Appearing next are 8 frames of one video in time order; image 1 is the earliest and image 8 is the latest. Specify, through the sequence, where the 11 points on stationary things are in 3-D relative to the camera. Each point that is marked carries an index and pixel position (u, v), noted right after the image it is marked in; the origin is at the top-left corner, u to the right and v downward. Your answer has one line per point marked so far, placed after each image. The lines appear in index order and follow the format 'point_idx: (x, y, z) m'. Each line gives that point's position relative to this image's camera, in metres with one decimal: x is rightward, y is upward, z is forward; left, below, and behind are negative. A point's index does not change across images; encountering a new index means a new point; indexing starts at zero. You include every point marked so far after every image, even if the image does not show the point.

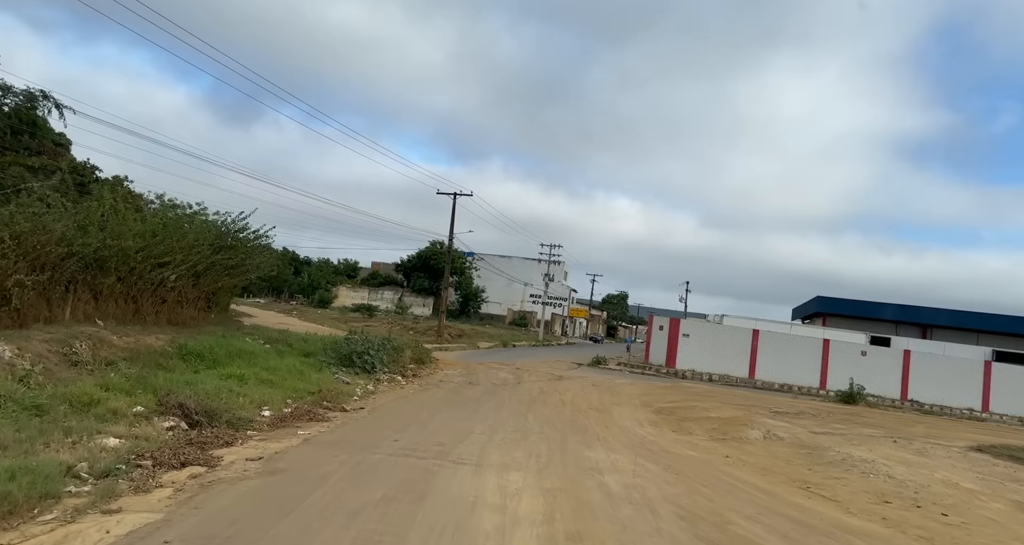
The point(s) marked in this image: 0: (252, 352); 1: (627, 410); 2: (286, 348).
0: (-6.8, -2.1, +16.4) m
1: (+3.1, -3.7, +16.9) m
2: (-6.8, -2.3, +18.8) m
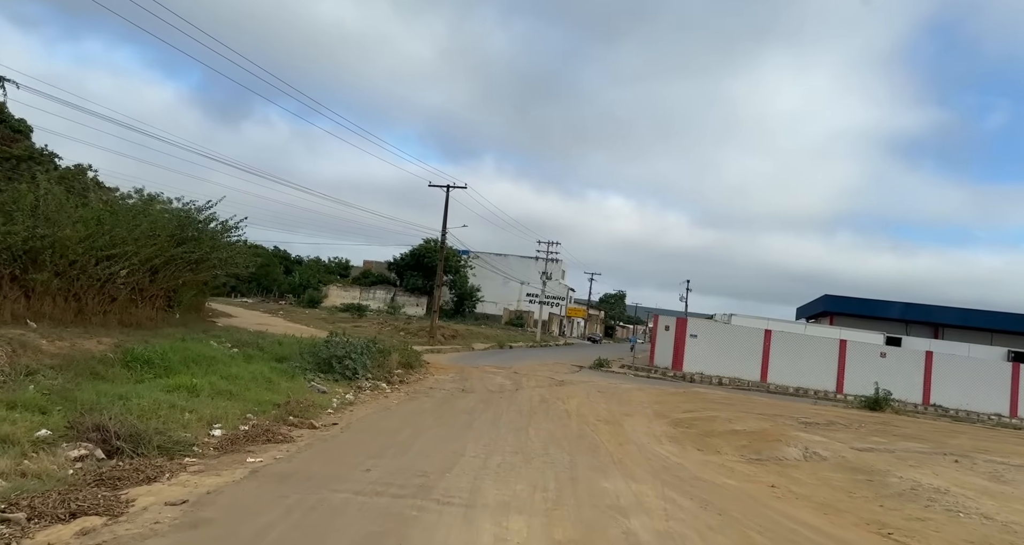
0: (-6.8, -1.9, +14.4) m
1: (+3.0, -3.5, +15.0) m
2: (-6.9, -2.1, +16.8) m
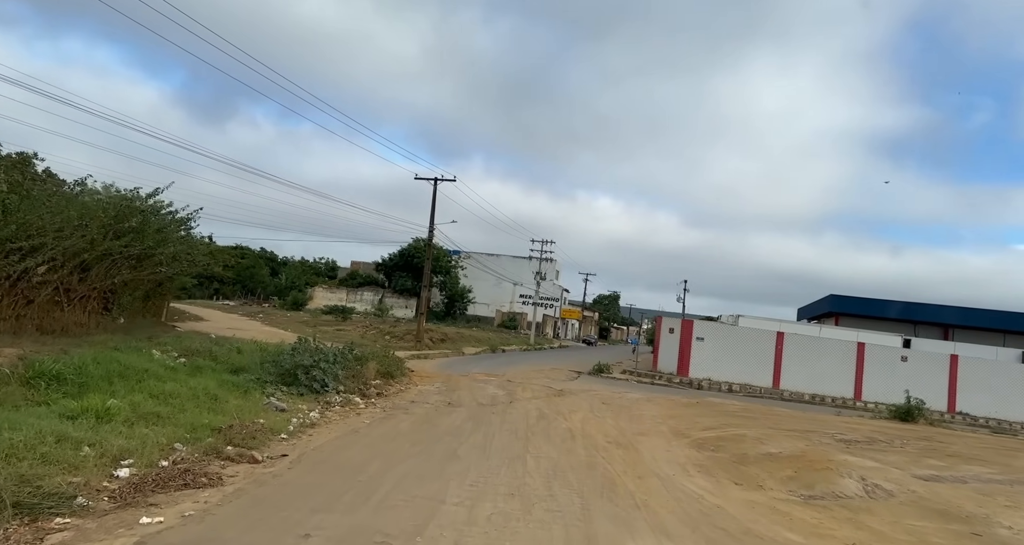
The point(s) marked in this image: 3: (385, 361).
0: (-7.0, -1.9, +12.0) m
1: (+2.9, -3.4, +12.7) m
2: (-7.0, -2.1, +14.4) m
3: (-4.0, -2.8, +19.7) m
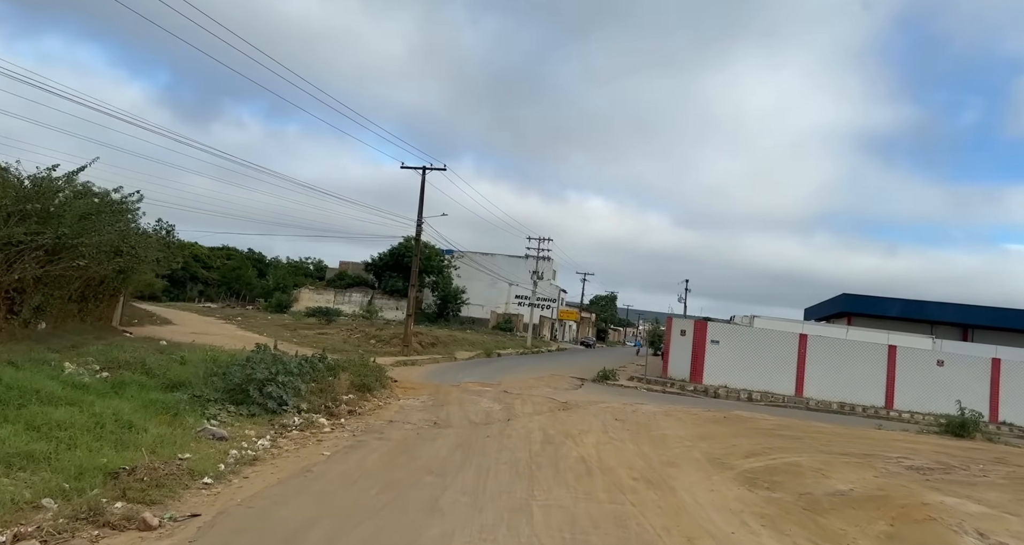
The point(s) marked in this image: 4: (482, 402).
0: (-7.0, -1.7, +9.3) m
1: (+2.9, -3.3, +10.1) m
2: (-7.1, -2.0, +11.7) m
3: (-4.1, -2.7, +17.0) m
4: (-0.8, -3.5, +17.1) m
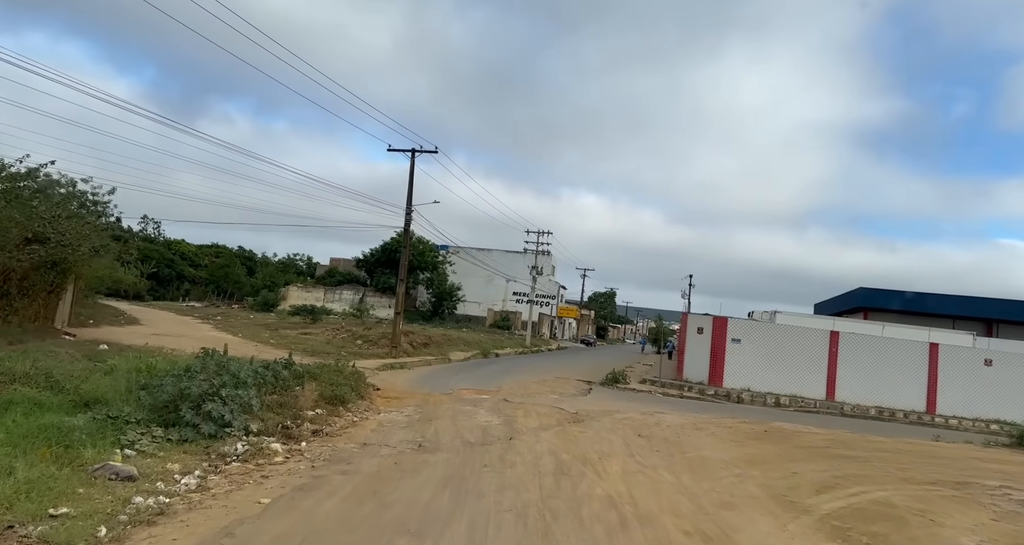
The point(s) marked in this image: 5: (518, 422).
0: (-6.9, -1.5, +6.6) m
1: (+3.0, -3.0, +7.5) m
2: (-7.0, -1.8, +9.1) m
3: (-4.0, -2.4, +14.4) m
4: (-0.8, -3.2, +14.5) m
5: (+0.1, -3.3, +14.1) m
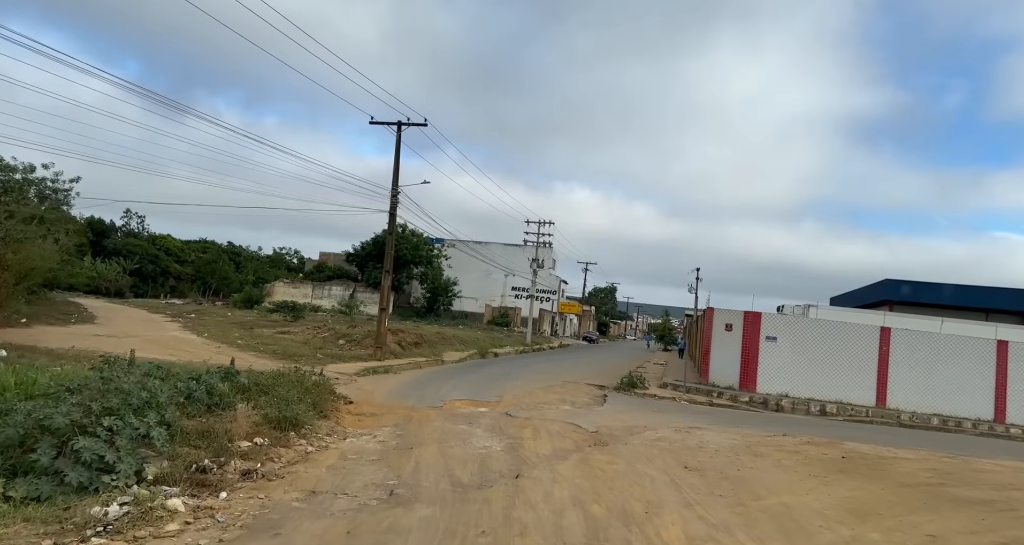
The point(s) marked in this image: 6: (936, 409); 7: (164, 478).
0: (-6.8, -1.3, +3.5) m
1: (+3.1, -2.7, +4.3) m
2: (-6.9, -1.5, +5.9) m
3: (-4.0, -2.1, +11.2) m
4: (-0.7, -2.9, +11.4) m
5: (+0.2, -3.0, +11.0) m
6: (+13.2, -4.3, +19.7) m
7: (-4.0, -2.3, +7.3) m
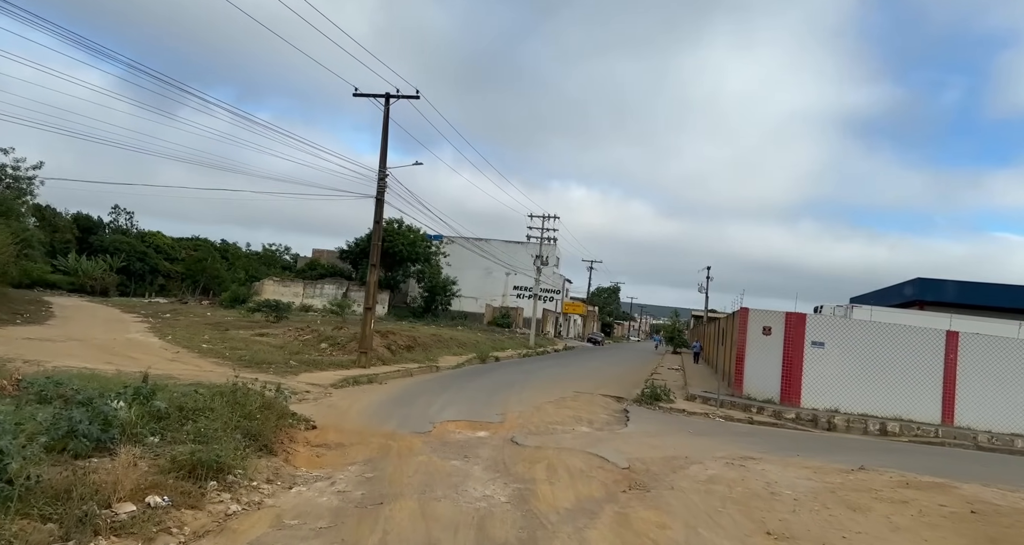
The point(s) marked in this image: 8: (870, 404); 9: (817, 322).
0: (-6.7, -1.1, +0.6) m
1: (+3.2, -2.6, +1.4) m
2: (-6.8, -1.3, +3.0) m
3: (-3.8, -2.0, +8.3) m
4: (-0.5, -2.8, +8.4) m
5: (+0.4, -2.8, +8.0) m
6: (+13.4, -4.1, +16.8) m
7: (-3.9, -2.2, +4.4) m
8: (+9.9, -3.6, +17.5) m
9: (+8.8, -1.4, +18.2) m
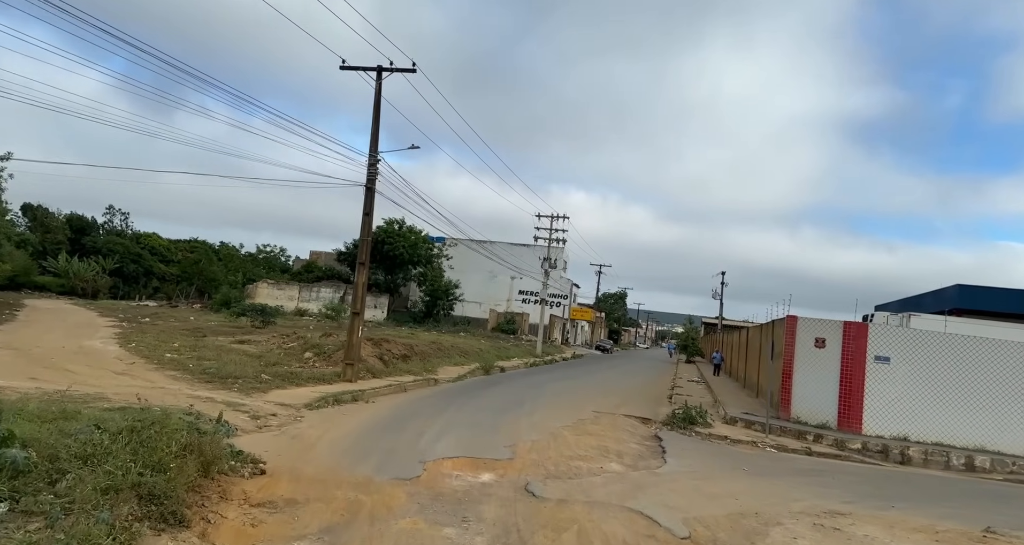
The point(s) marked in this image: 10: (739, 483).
0: (-6.5, -0.9, -2.1) m
1: (+3.4, -2.4, -1.3) m
2: (-6.6, -1.2, +0.3) m
3: (-3.7, -1.8, +5.7) m
4: (-0.4, -2.7, +5.8) m
5: (+0.5, -2.8, +5.3) m
6: (+13.6, -4.2, +14.0) m
7: (-3.7, -2.0, +1.7) m
8: (+10.1, -3.7, +14.7) m
9: (+9.0, -1.5, +15.5) m
10: (+3.6, -3.3, +10.0) m
